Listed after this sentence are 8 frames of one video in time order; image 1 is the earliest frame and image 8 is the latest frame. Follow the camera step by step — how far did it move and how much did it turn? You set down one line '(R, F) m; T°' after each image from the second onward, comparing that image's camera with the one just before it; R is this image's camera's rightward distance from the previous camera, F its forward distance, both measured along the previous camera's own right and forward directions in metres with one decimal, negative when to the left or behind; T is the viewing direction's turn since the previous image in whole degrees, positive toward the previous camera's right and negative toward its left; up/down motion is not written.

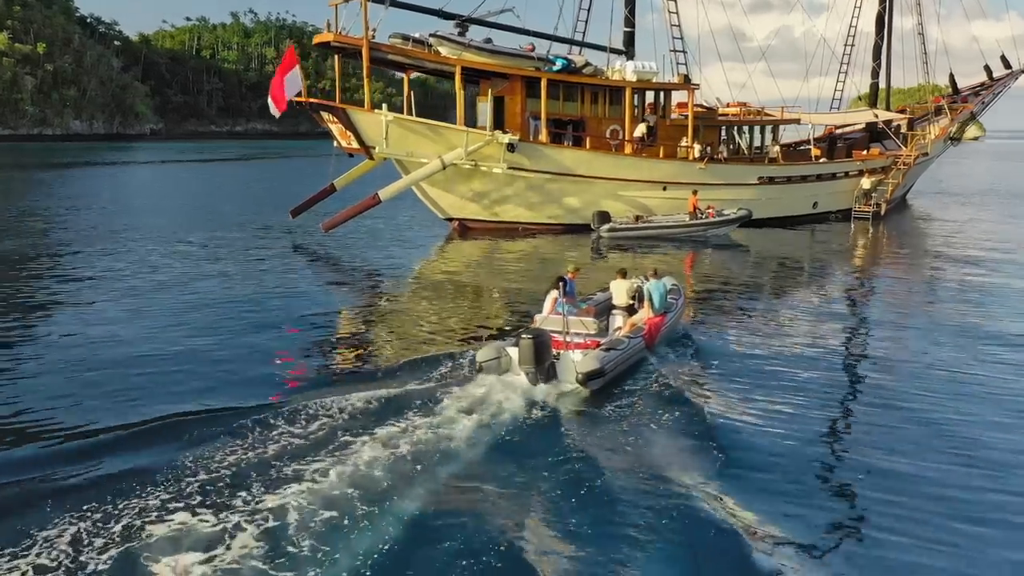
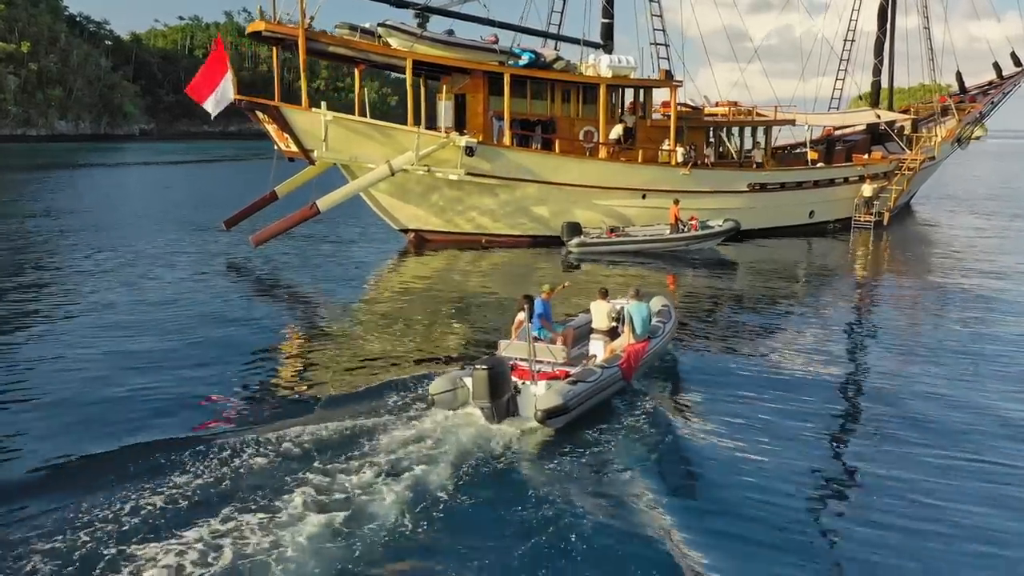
(+1.1, +2.7) m; 0°
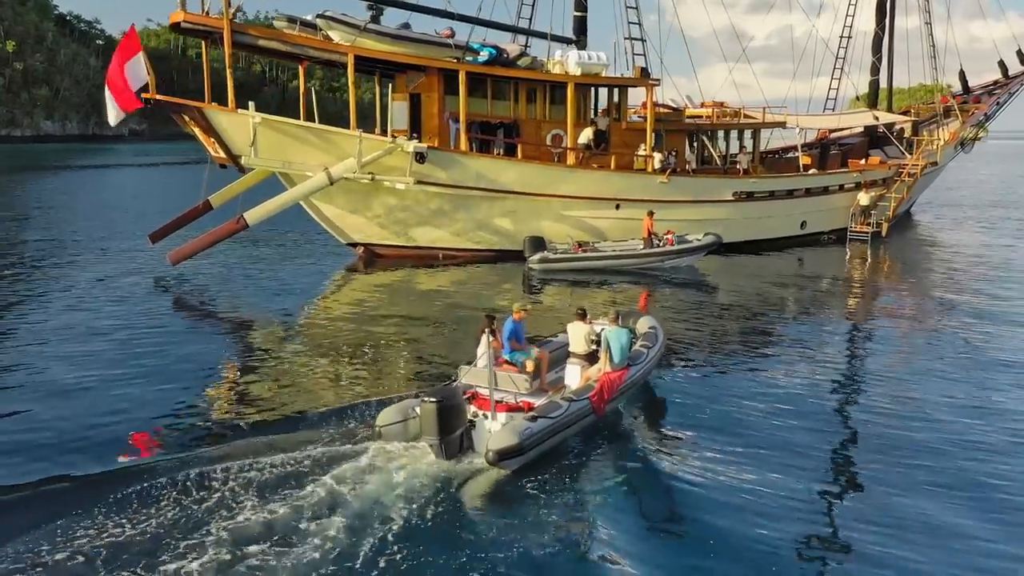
(+1.1, +2.2) m; 0°
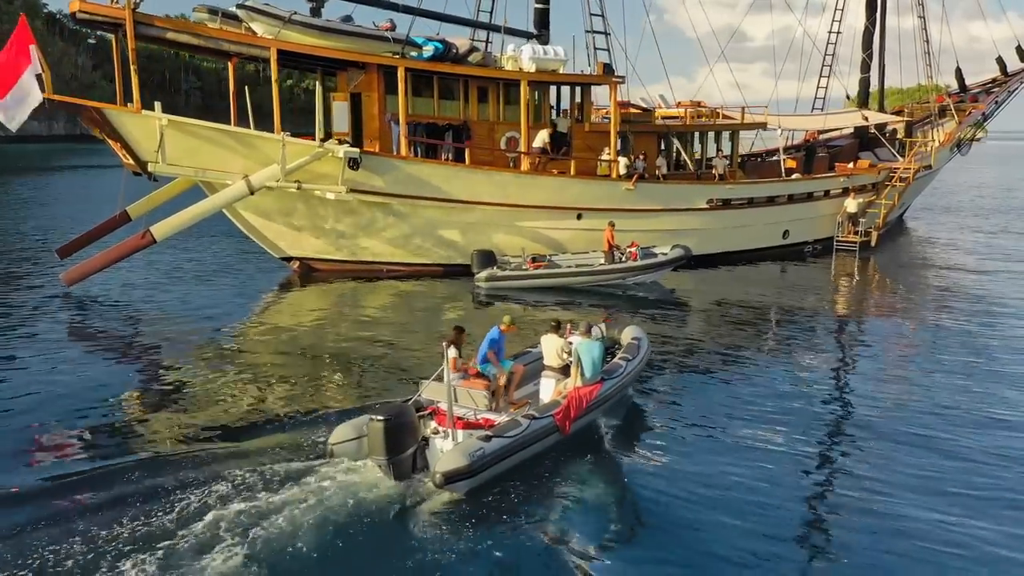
(+1.2, +2.0) m; 0°
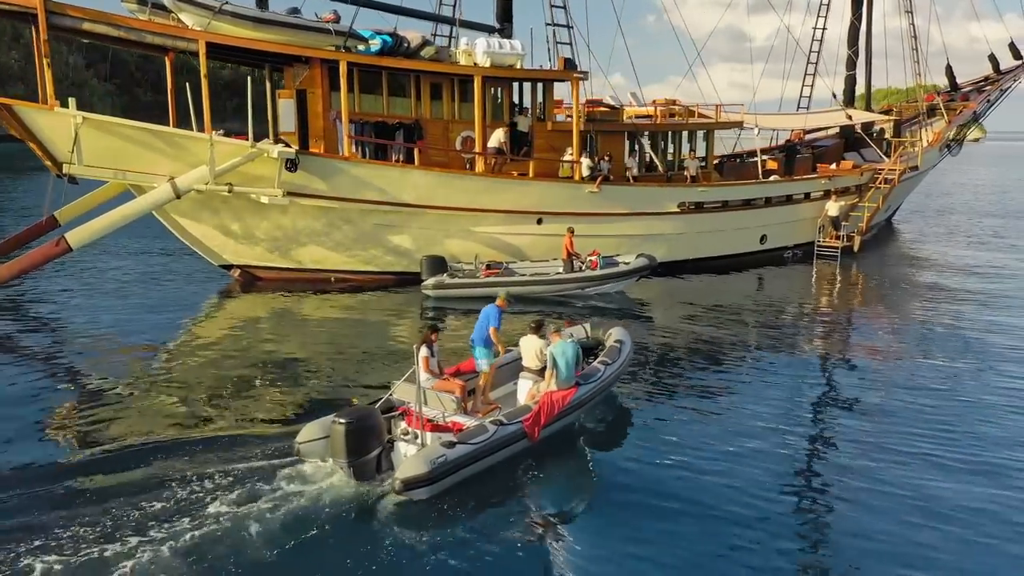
(+1.0, +1.2) m; 0°
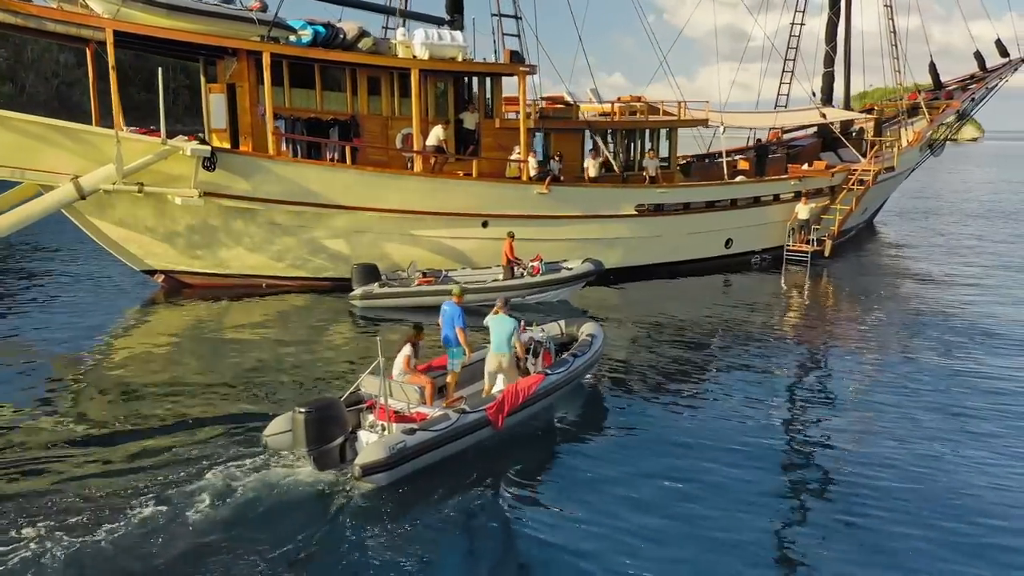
(+1.2, +1.1) m; 0°
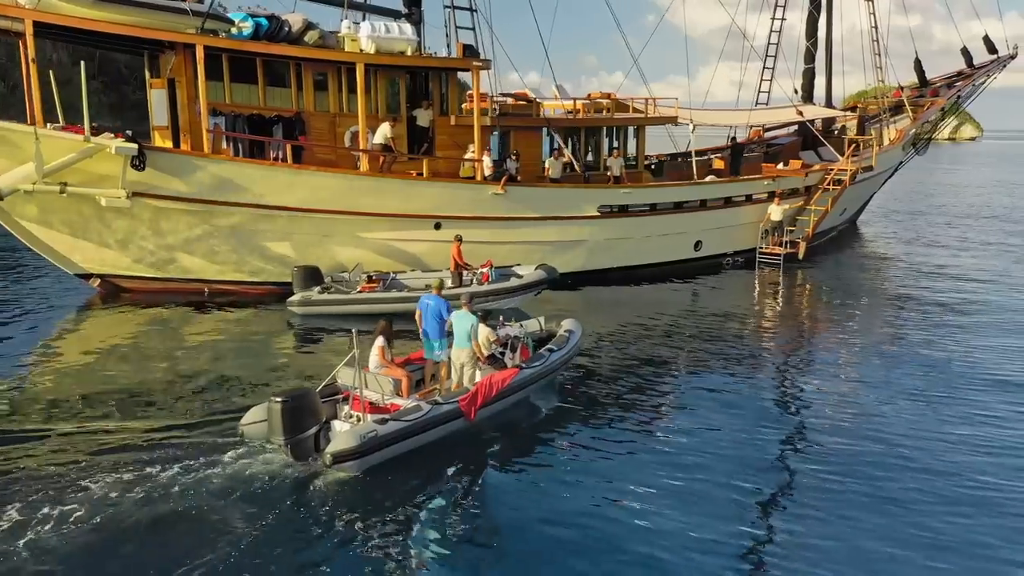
(+1.0, +0.8) m; 0°
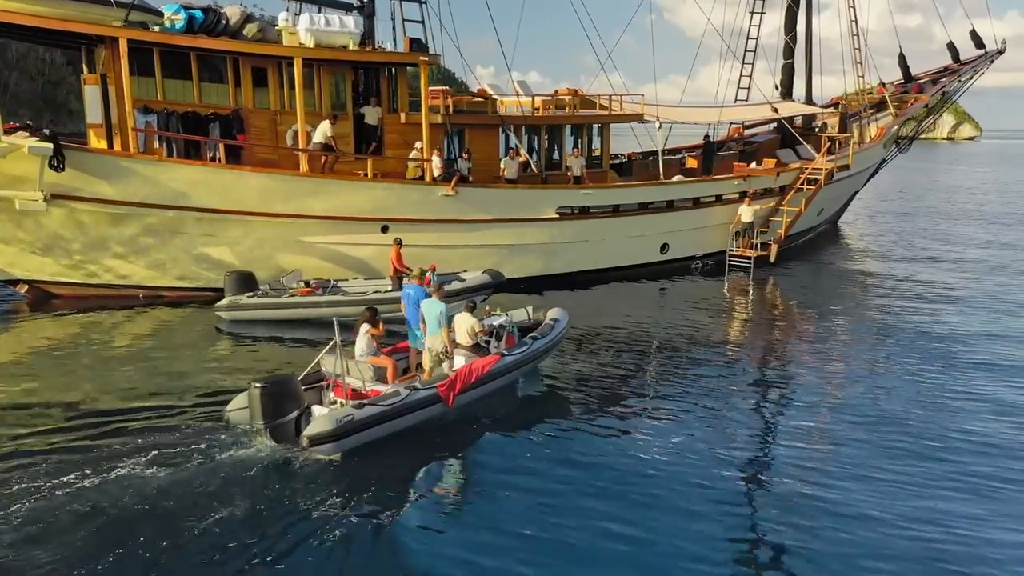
(+1.0, +0.8) m; 0°
